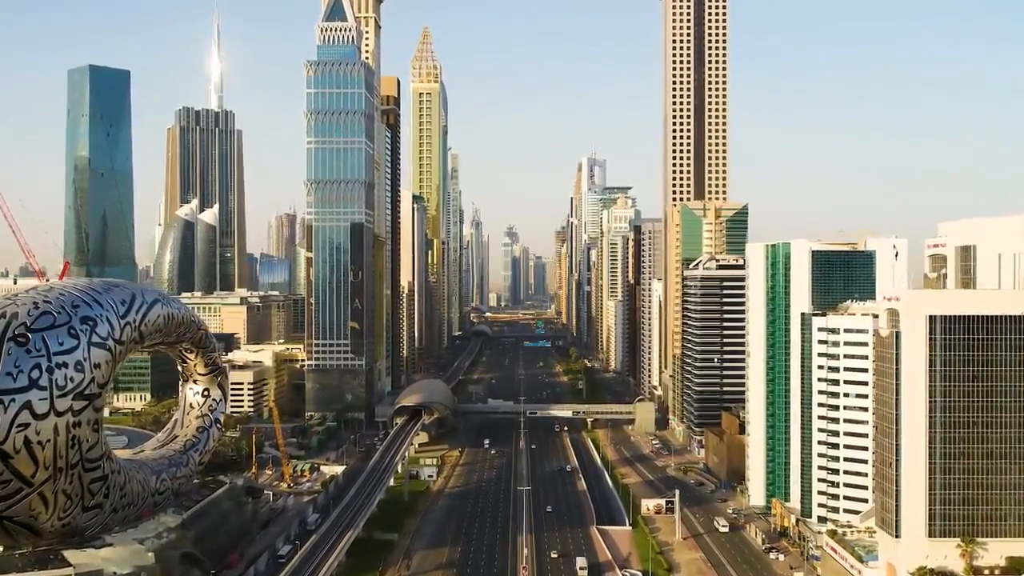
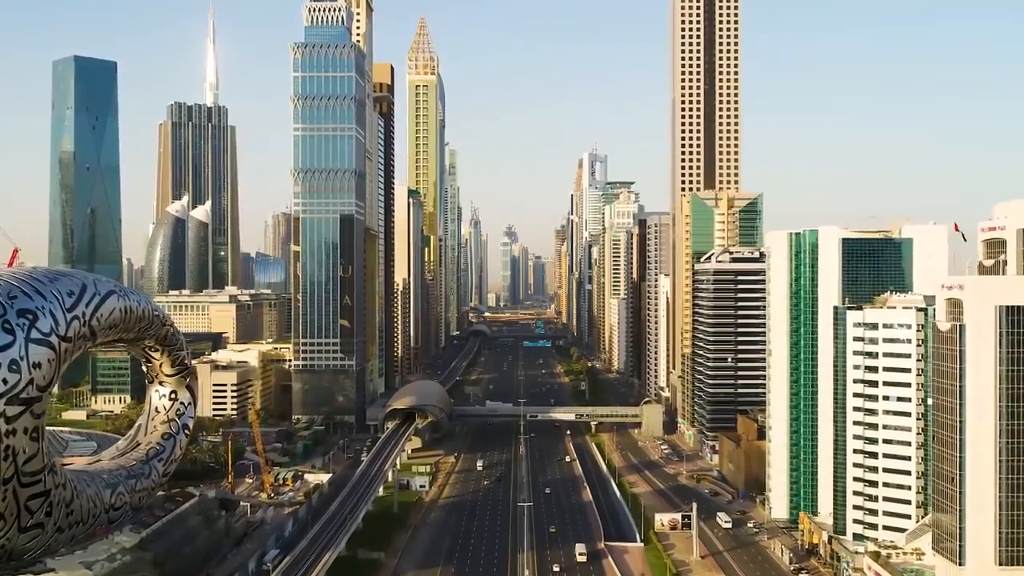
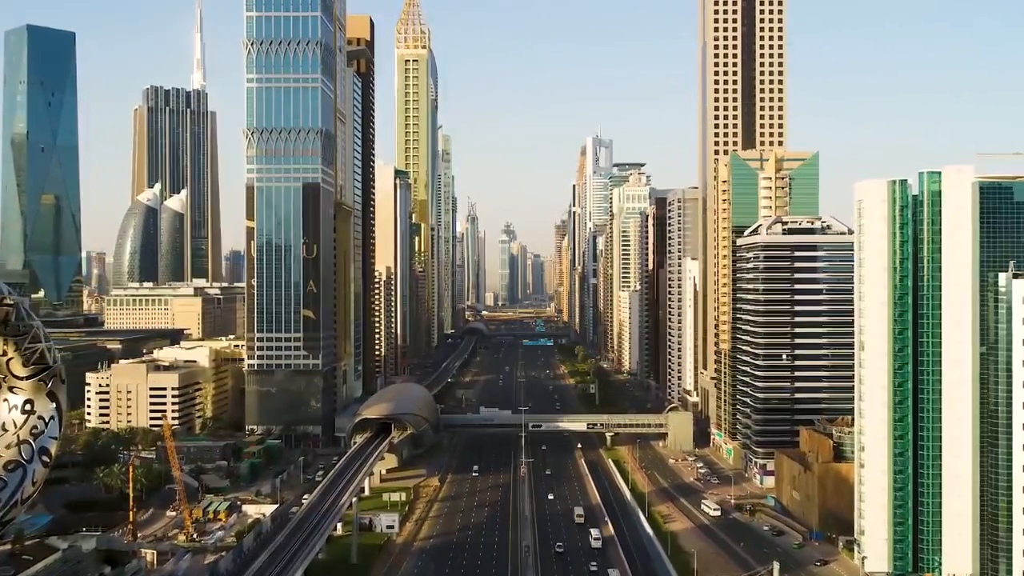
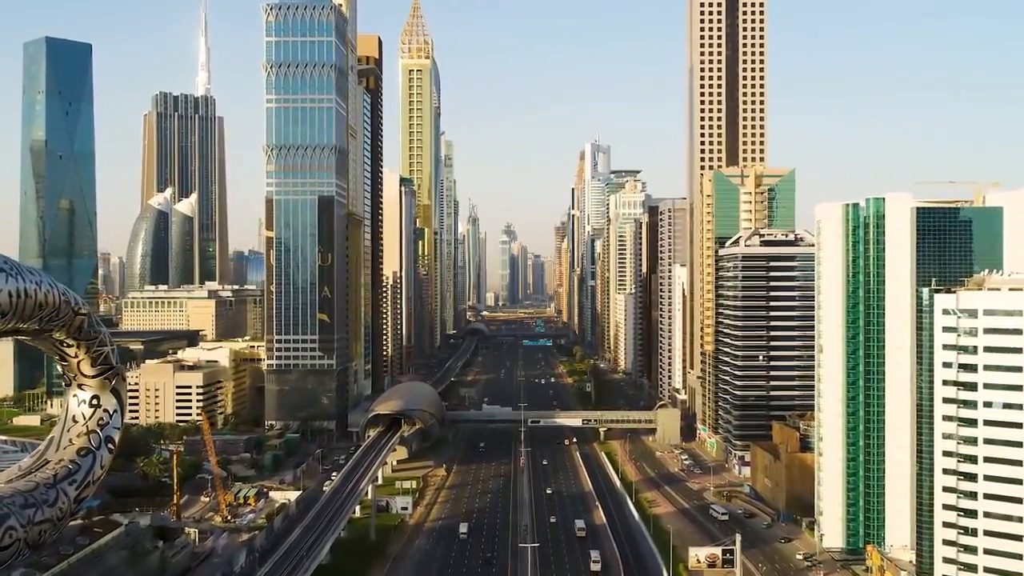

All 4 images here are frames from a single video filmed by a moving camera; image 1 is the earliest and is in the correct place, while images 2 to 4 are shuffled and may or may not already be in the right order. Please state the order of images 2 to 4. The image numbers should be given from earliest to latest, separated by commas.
2, 4, 3
